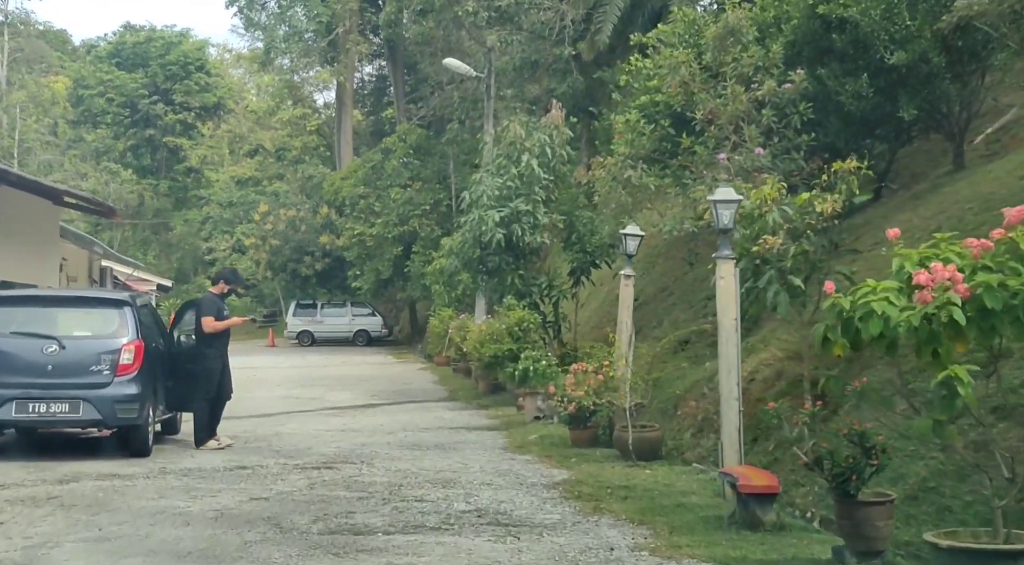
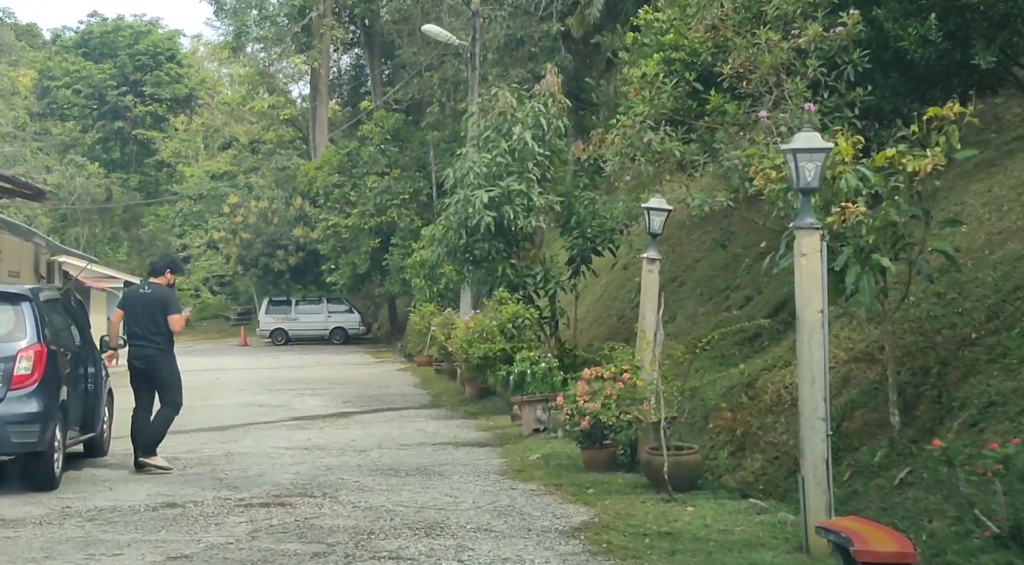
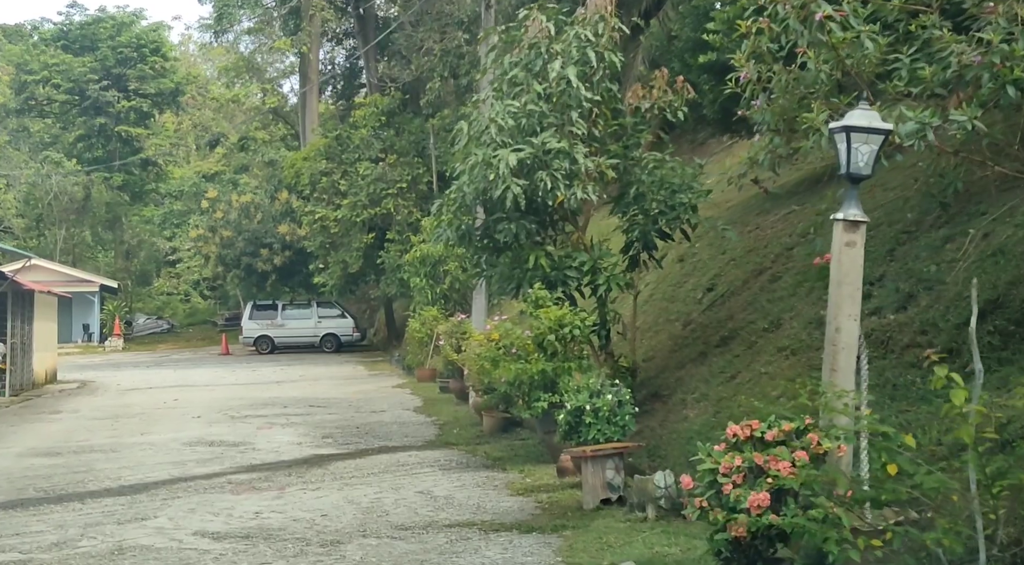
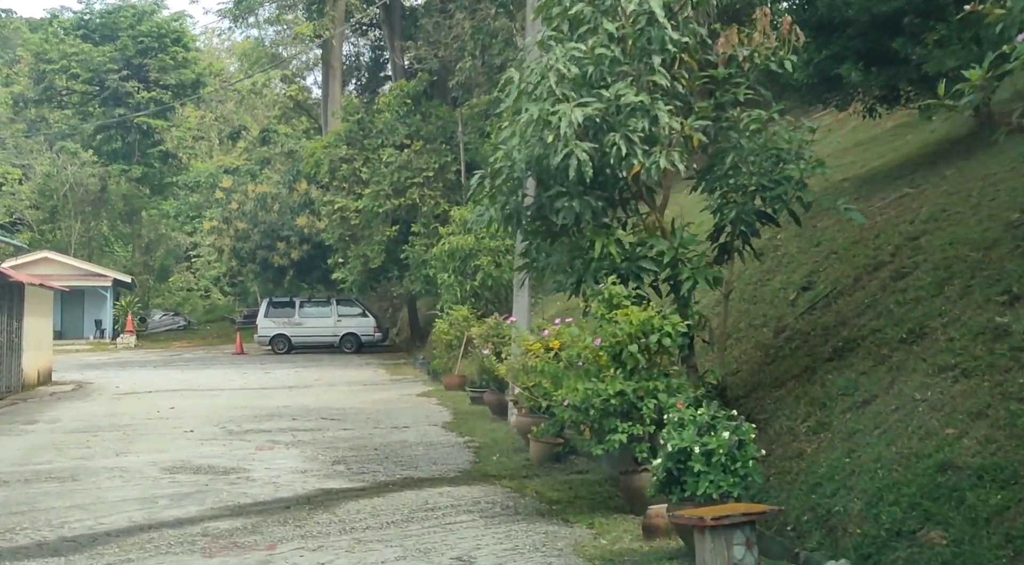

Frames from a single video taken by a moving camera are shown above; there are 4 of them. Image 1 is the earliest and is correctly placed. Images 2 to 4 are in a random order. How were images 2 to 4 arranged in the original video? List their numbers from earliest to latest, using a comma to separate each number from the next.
2, 3, 4
